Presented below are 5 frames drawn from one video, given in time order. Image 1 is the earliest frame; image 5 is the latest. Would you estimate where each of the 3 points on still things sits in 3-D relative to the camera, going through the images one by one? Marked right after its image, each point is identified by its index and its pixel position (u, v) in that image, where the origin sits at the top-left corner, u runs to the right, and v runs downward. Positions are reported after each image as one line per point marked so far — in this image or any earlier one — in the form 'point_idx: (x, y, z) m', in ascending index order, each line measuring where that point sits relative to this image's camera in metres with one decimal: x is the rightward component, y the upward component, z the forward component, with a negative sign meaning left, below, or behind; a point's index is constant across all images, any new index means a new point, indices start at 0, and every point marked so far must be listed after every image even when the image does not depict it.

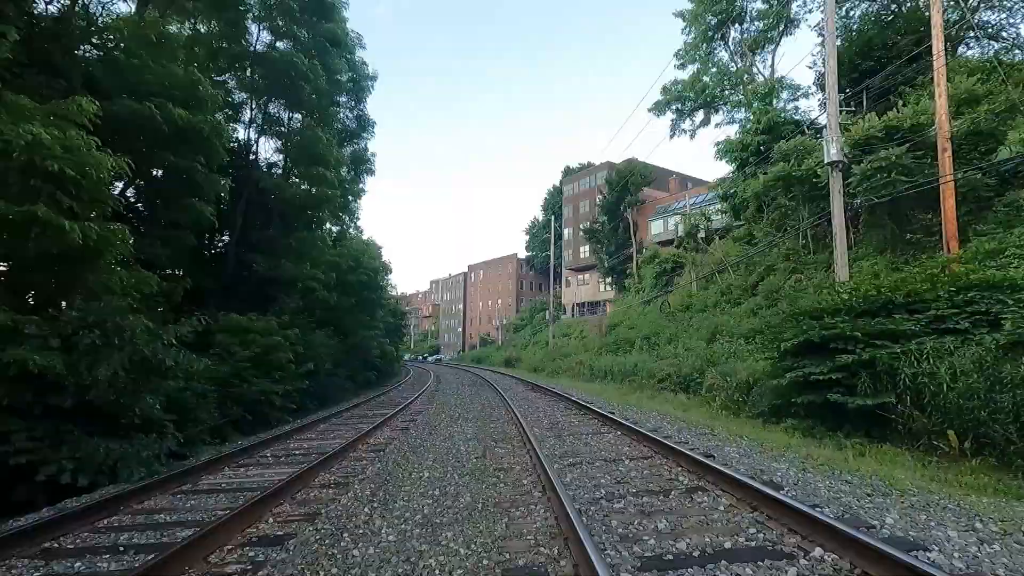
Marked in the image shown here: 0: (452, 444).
0: (-0.8, -2.1, +7.1) m
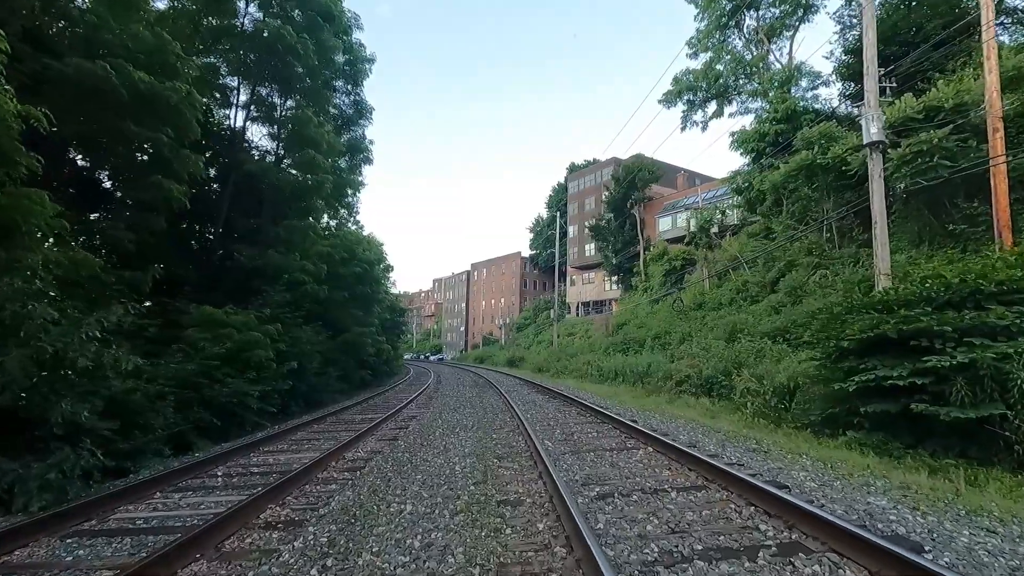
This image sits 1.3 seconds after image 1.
0: (-0.7, -1.9, +5.9) m
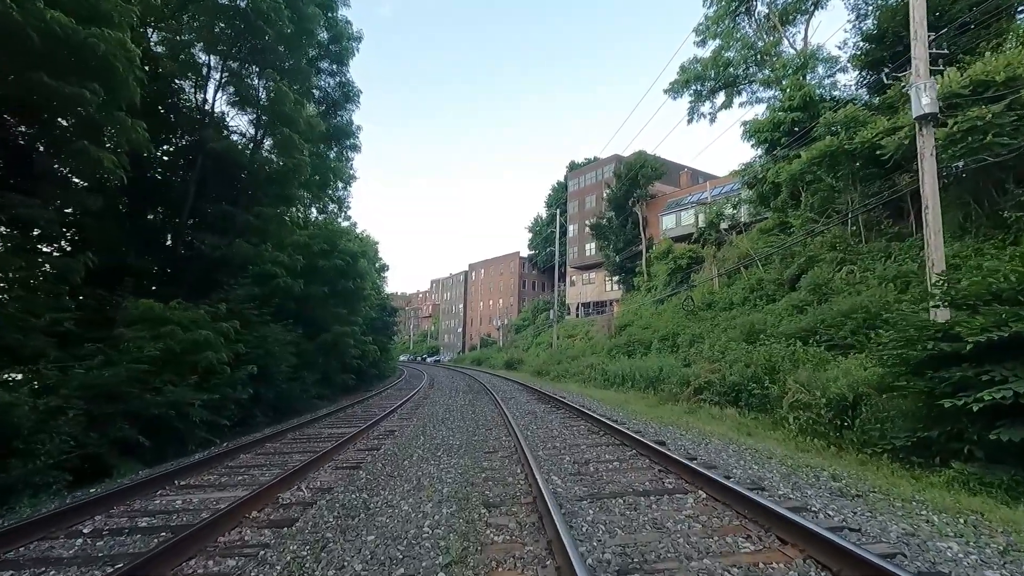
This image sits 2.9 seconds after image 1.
0: (-0.8, -1.7, +4.2) m
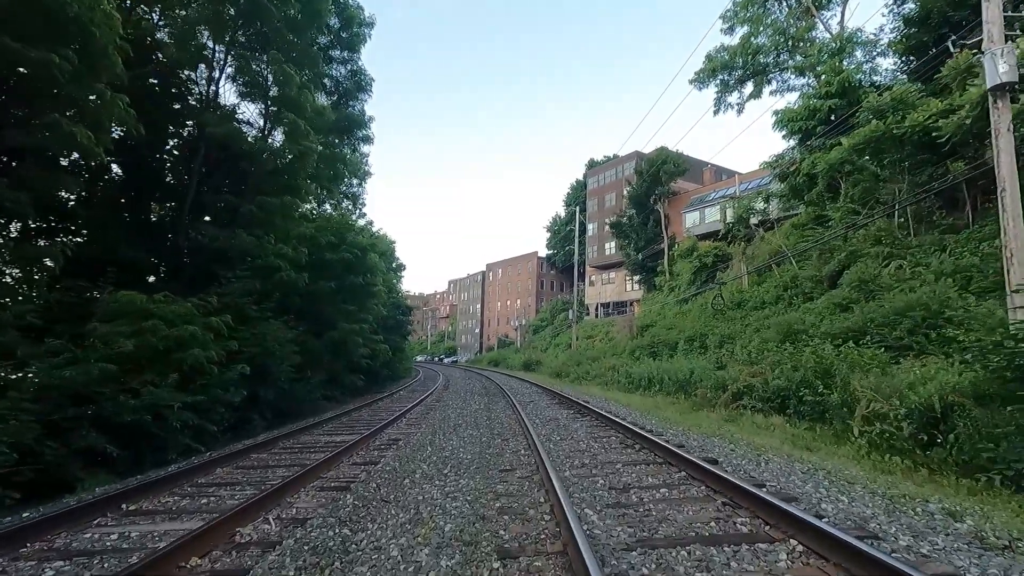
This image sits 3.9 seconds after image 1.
0: (-0.6, -1.6, +3.2) m
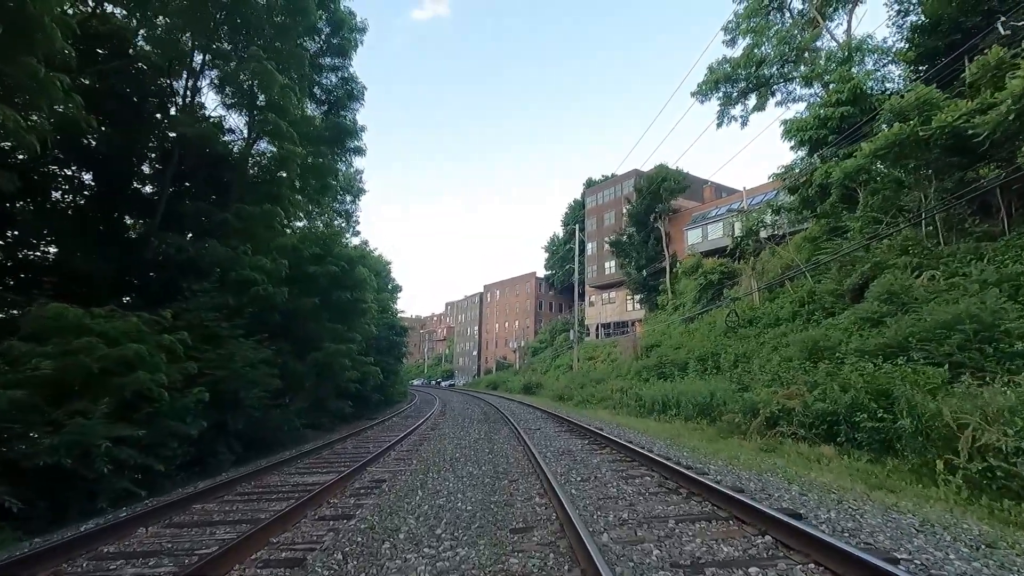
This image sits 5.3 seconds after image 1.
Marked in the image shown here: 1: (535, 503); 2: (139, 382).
0: (-0.5, -1.5, +1.8) m
1: (+0.2, -2.0, +4.9) m
2: (-4.6, -1.2, +6.4) m
